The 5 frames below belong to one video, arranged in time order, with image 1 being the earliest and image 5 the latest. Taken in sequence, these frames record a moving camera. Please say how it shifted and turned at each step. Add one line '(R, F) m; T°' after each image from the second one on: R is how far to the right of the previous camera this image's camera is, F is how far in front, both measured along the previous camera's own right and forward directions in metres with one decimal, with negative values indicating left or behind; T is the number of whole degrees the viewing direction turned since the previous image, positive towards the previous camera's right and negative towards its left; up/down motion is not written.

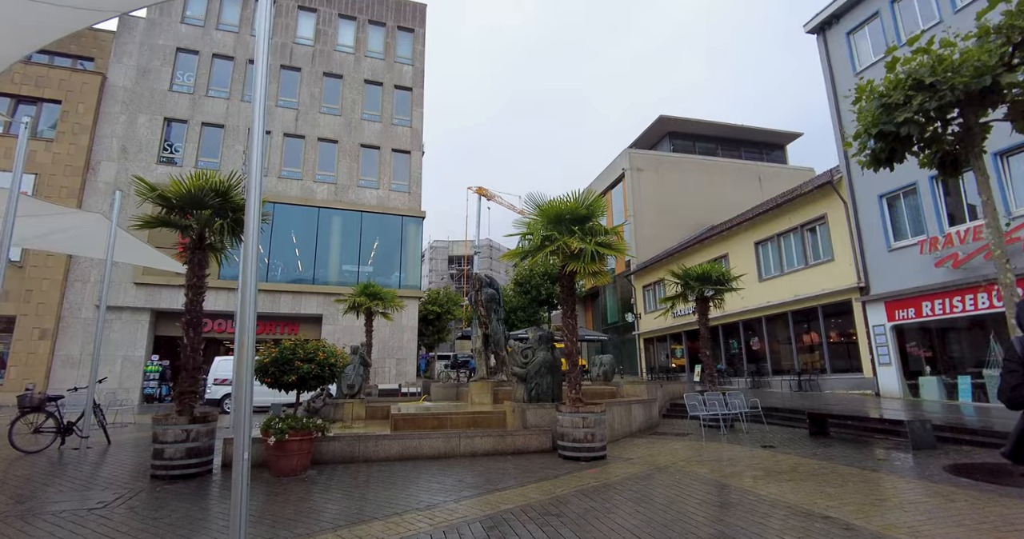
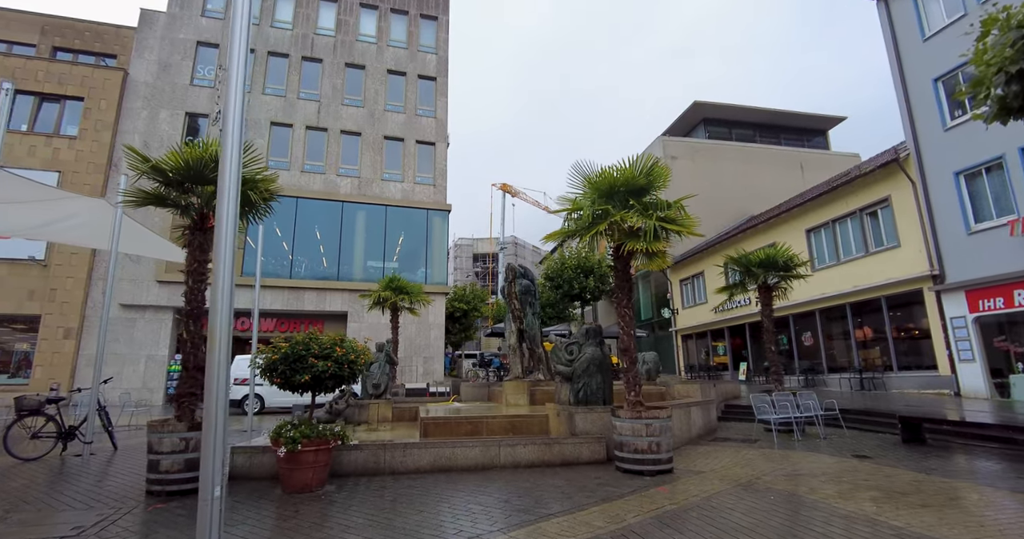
(-0.3, +1.0) m; -3°
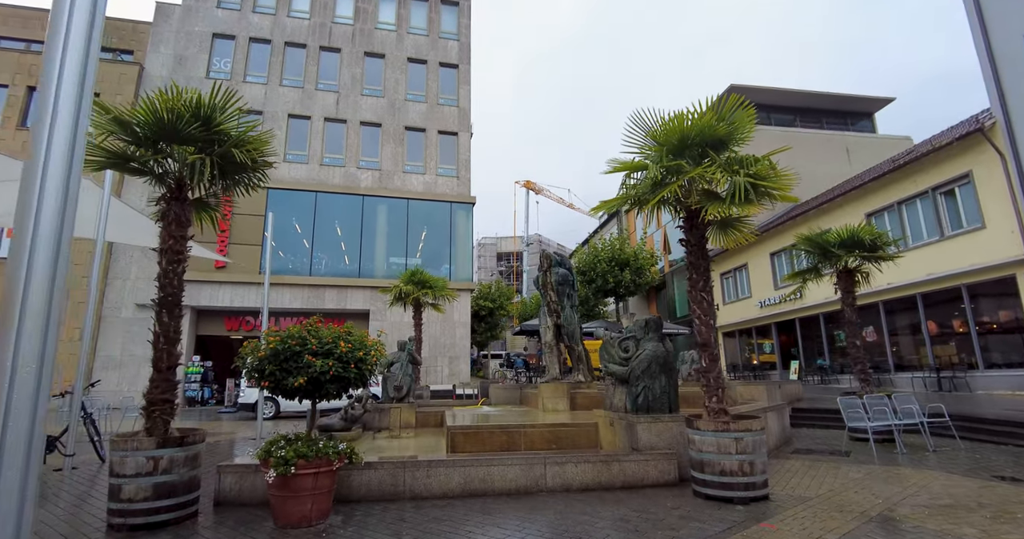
(-0.2, +1.2) m; -3°
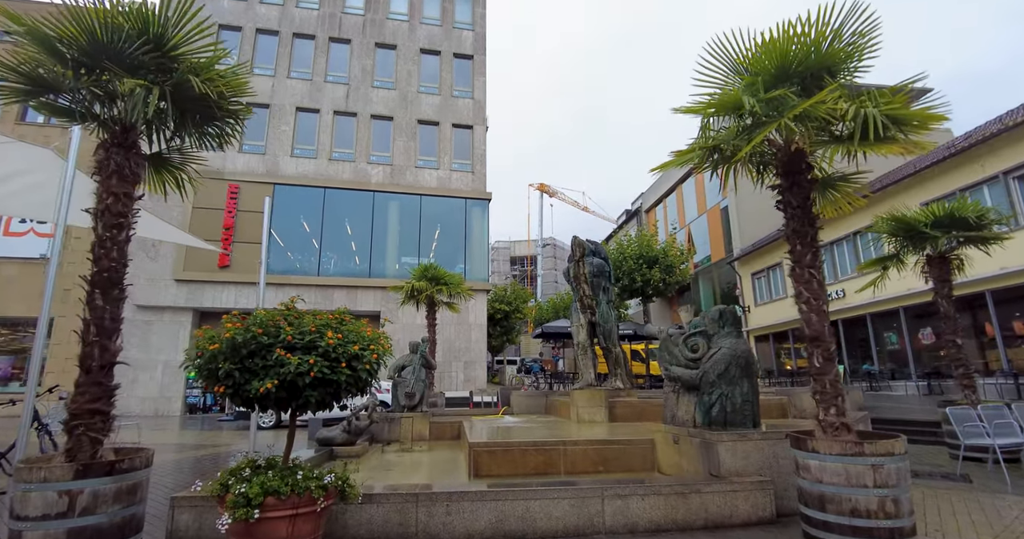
(-0.3, +1.2) m; -1°
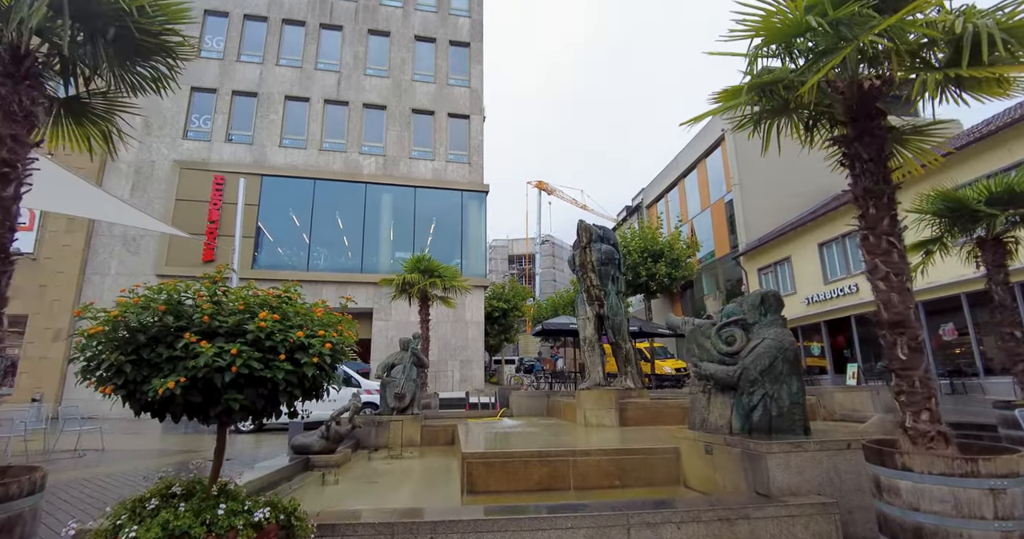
(0.0, +0.8) m; 0°
